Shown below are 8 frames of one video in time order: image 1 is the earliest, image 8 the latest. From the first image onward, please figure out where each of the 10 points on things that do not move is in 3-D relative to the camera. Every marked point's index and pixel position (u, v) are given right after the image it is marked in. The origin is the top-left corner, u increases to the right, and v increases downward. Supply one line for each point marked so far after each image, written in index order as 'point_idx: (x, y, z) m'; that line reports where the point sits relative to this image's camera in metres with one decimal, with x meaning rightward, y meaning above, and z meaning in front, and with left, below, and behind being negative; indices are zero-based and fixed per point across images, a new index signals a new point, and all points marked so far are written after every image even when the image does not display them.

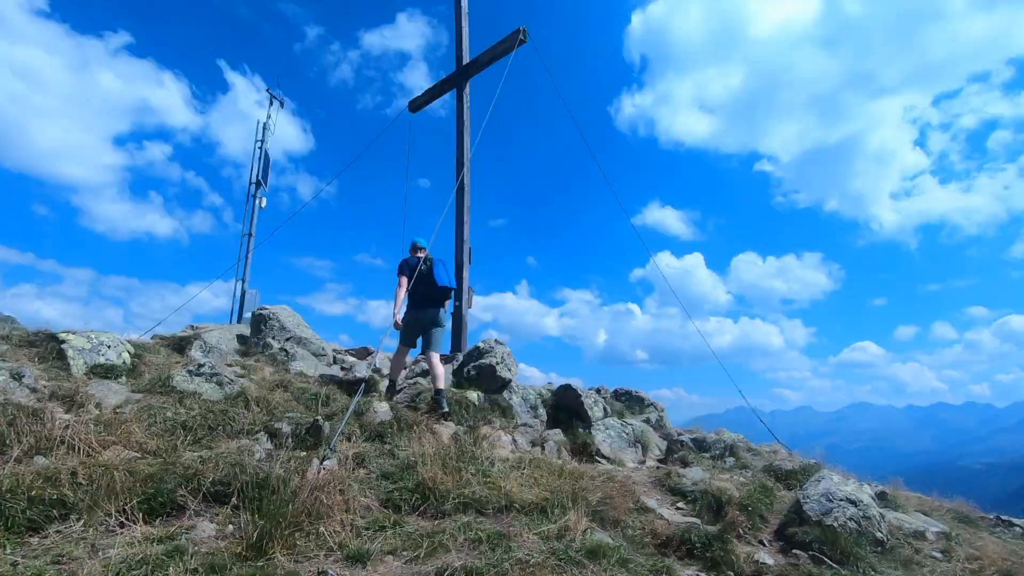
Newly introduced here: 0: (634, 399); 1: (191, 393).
0: (+2.5, -2.3, +11.5) m
1: (-3.2, -1.1, +5.6) m
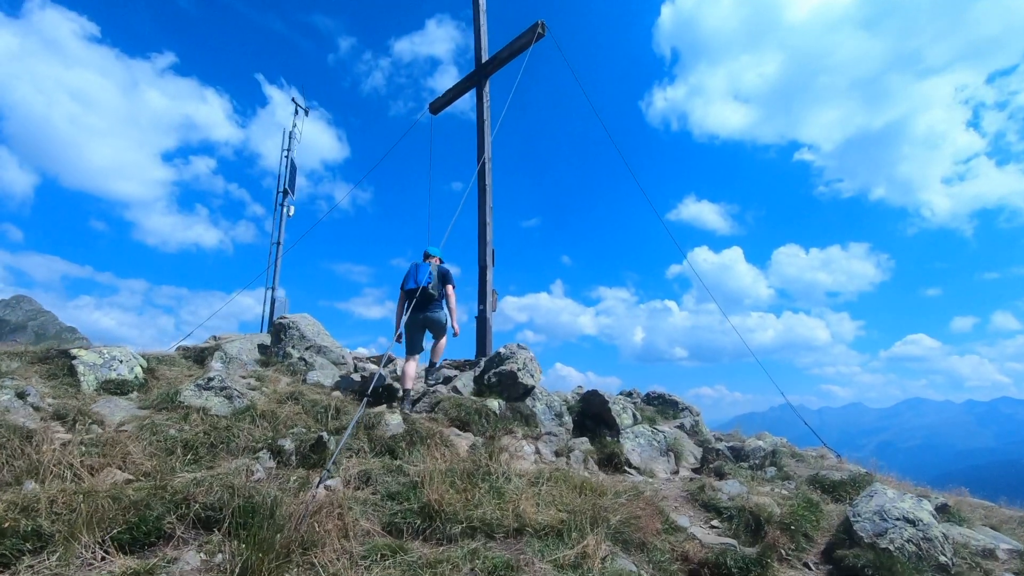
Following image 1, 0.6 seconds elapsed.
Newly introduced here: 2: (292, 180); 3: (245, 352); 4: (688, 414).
0: (+3.1, -2.3, +11.0) m
1: (-3.1, -1.2, +5.4) m
2: (-7.1, +3.5, +17.9) m
3: (-4.3, -1.0, +8.9) m
4: (+3.4, -2.5, +10.8) m
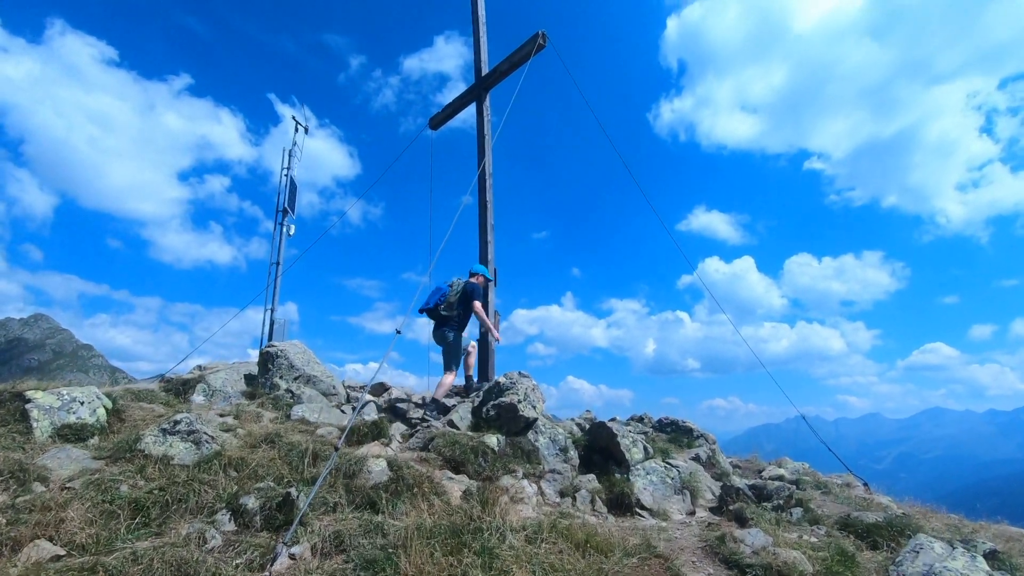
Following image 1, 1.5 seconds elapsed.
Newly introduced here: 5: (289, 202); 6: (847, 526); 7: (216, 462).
0: (+3.2, -2.7, +10.3) m
1: (-3.1, -1.5, +4.9) m
2: (-7.0, +2.8, +17.5) m
3: (-4.3, -1.4, +8.4) m
4: (+3.5, -2.8, +10.1) m
5: (-7.1, +2.7, +17.5) m
6: (+4.0, -2.9, +6.6) m
7: (-2.7, -1.6, +5.0) m
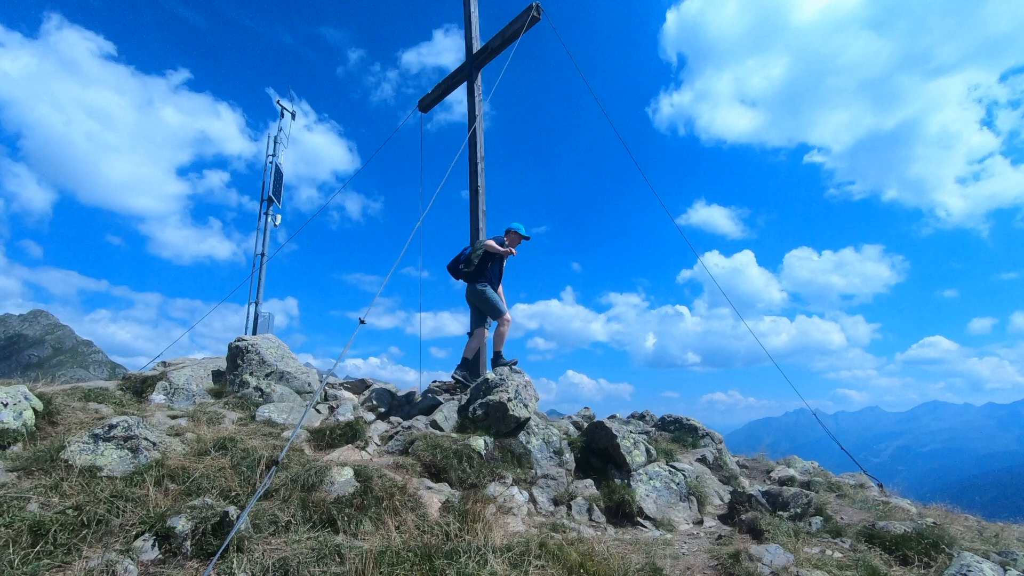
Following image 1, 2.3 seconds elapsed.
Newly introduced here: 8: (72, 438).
0: (+3.0, -2.5, +9.7) m
1: (-3.3, -1.4, +4.2) m
2: (-7.2, +3.0, +16.8) m
3: (-4.4, -1.3, +7.7) m
4: (+3.4, -2.6, +9.4) m
5: (-7.2, +2.9, +16.8) m
6: (+3.9, -2.7, +6.0) m
7: (-2.8, -1.5, +4.3) m
8: (-3.7, -1.3, +4.6) m
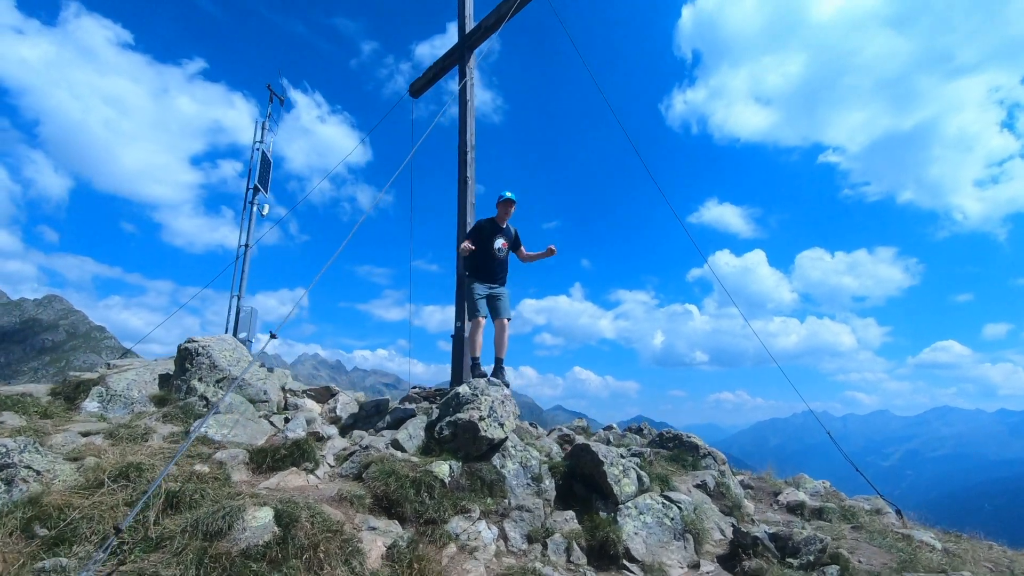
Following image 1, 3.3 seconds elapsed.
0: (+2.8, -2.5, +8.8) m
1: (-3.6, -1.4, +3.4) m
2: (-7.2, +3.2, +16.0) m
3: (-4.7, -1.2, +6.9) m
4: (+3.1, -2.7, +8.5) m
5: (-7.3, +3.1, +16.0) m
6: (+3.6, -2.8, +5.1) m
7: (-3.2, -1.5, +3.5) m
8: (-4.0, -1.2, +3.8) m
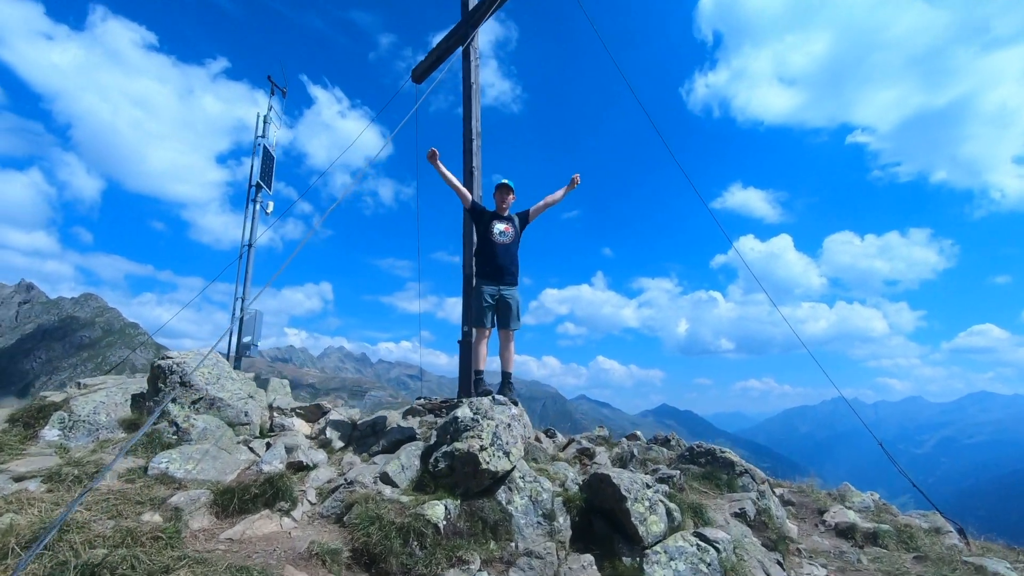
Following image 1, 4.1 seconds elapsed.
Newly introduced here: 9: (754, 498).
0: (+2.9, -2.5, +7.8) m
1: (-3.6, -1.6, +2.7) m
2: (-6.8, +3.2, +15.4) m
3: (-4.6, -1.4, +6.3) m
4: (+3.3, -2.7, +7.6) m
5: (-6.9, +3.1, +15.4) m
6: (+3.6, -2.8, +4.1) m
7: (-3.2, -1.6, +2.8) m
8: (-4.0, -1.4, +3.1) m
9: (+3.1, -2.7, +7.1) m
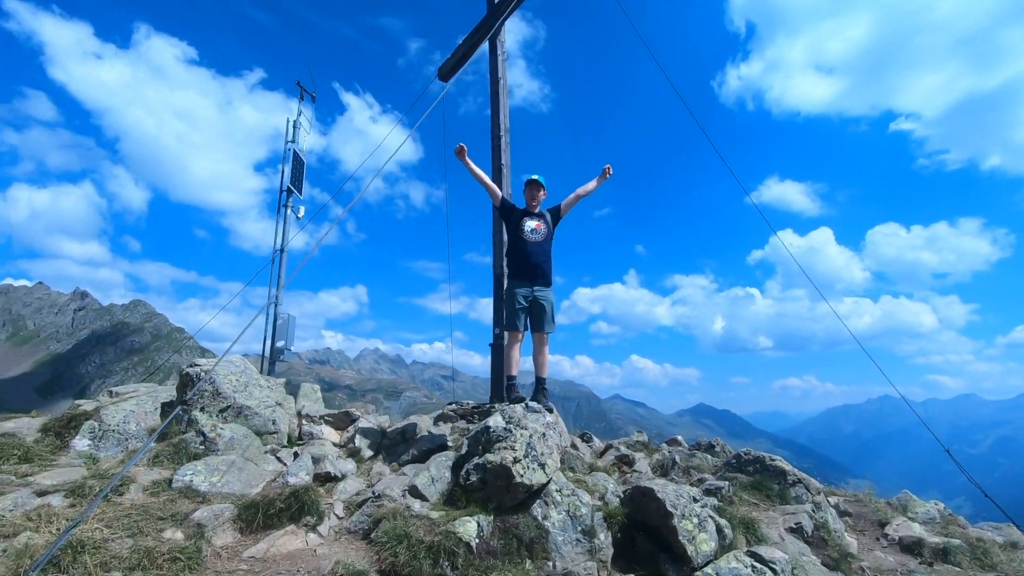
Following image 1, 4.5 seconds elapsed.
0: (+3.4, -2.5, +7.3) m
1: (-3.5, -1.6, +2.6) m
2: (-6.0, +3.1, +15.4) m
3: (-4.2, -1.5, +6.2) m
4: (+3.7, -2.6, +7.0) m
5: (-6.1, +3.0, +15.4) m
6: (+3.9, -2.8, +3.6) m
7: (-3.0, -1.7, +2.6) m
8: (-3.8, -1.5, +3.0) m
9: (+3.5, -2.6, +6.6) m
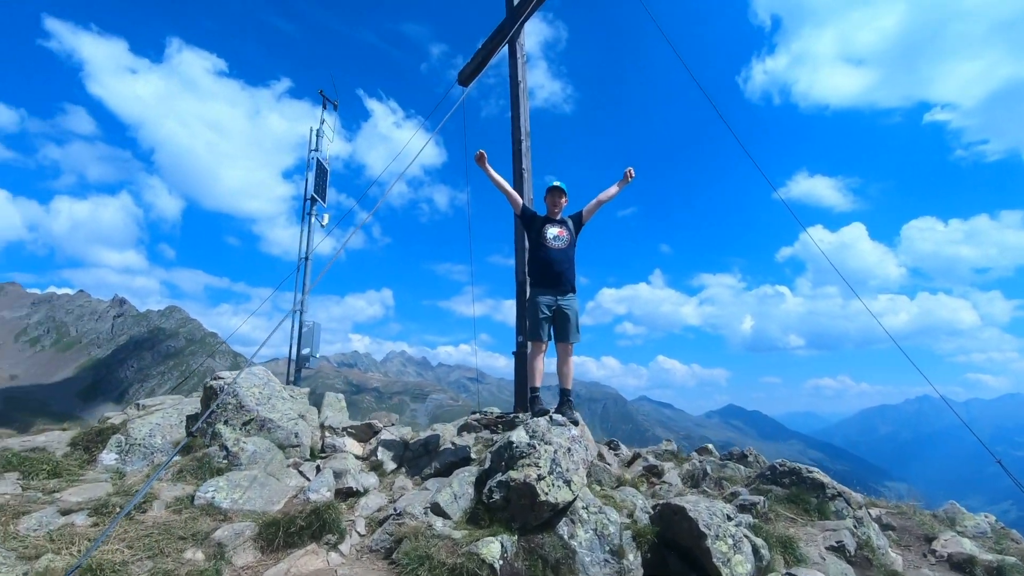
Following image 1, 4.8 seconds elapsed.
0: (+3.7, -2.5, +7.0) m
1: (-3.4, -1.8, +2.6) m
2: (-5.4, +2.9, +15.5) m
3: (-4.0, -1.6, +6.2) m
4: (+4.0, -2.7, +6.7) m
5: (-5.5, +2.8, +15.5) m
6: (+4.0, -2.8, +3.2) m
7: (-2.9, -1.8, +2.6) m
8: (-3.7, -1.6, +3.0) m
9: (+3.8, -2.7, +6.2) m
